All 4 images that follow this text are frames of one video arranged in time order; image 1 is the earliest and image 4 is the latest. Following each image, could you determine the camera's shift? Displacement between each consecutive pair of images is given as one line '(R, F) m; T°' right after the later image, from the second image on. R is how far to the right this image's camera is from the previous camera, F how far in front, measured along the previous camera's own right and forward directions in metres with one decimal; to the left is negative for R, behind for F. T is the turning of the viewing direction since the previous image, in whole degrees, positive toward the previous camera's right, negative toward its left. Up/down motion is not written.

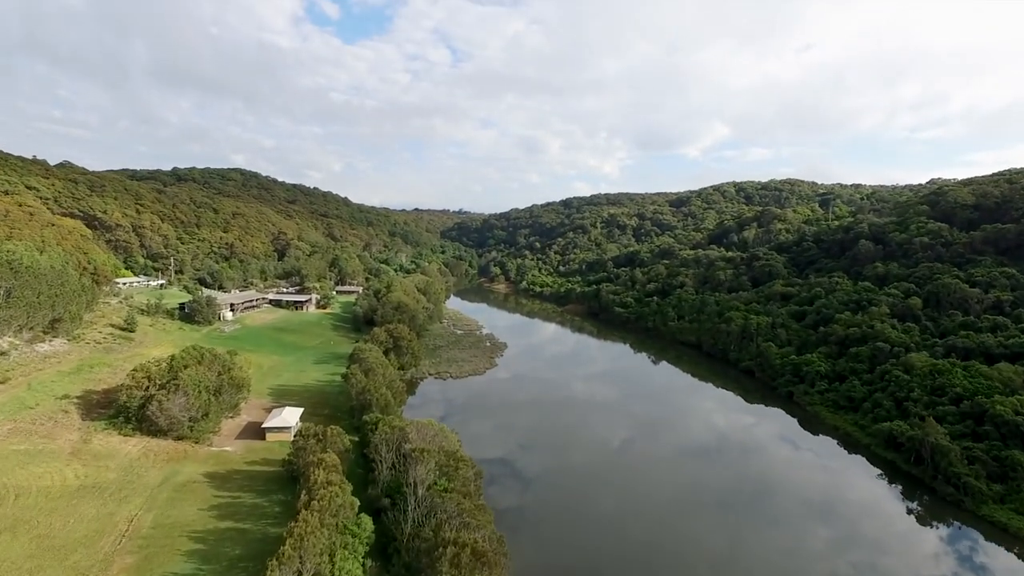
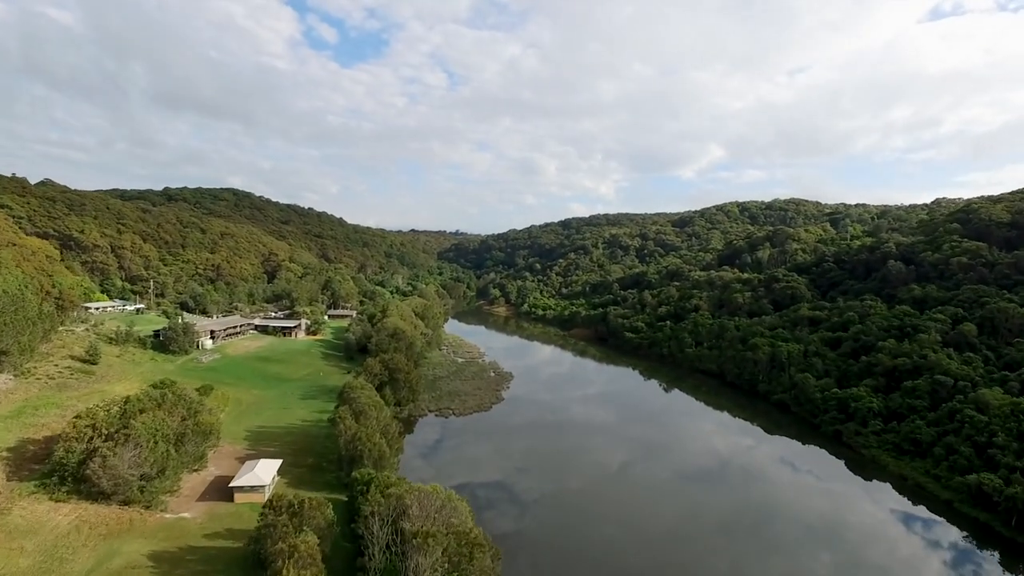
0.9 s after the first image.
(-1.0, +5.0) m; 0°
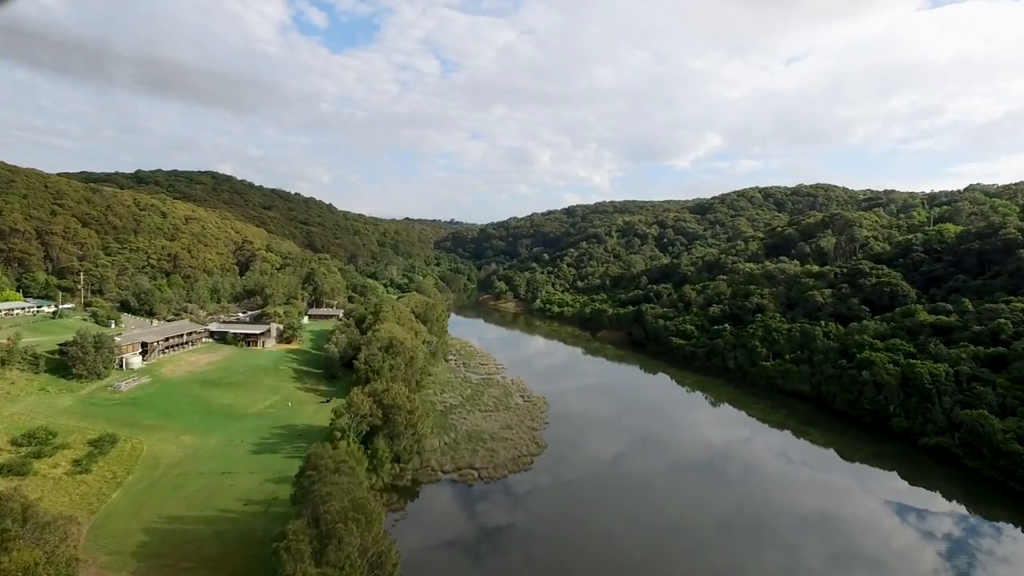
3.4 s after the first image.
(-3.0, +14.8) m; +1°
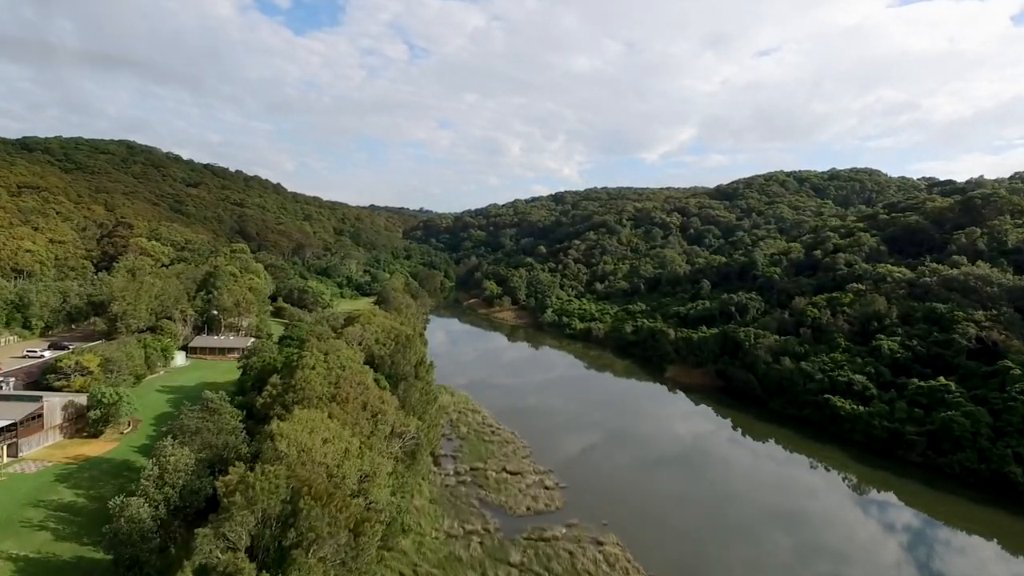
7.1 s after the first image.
(-4.3, +29.7) m; +3°
